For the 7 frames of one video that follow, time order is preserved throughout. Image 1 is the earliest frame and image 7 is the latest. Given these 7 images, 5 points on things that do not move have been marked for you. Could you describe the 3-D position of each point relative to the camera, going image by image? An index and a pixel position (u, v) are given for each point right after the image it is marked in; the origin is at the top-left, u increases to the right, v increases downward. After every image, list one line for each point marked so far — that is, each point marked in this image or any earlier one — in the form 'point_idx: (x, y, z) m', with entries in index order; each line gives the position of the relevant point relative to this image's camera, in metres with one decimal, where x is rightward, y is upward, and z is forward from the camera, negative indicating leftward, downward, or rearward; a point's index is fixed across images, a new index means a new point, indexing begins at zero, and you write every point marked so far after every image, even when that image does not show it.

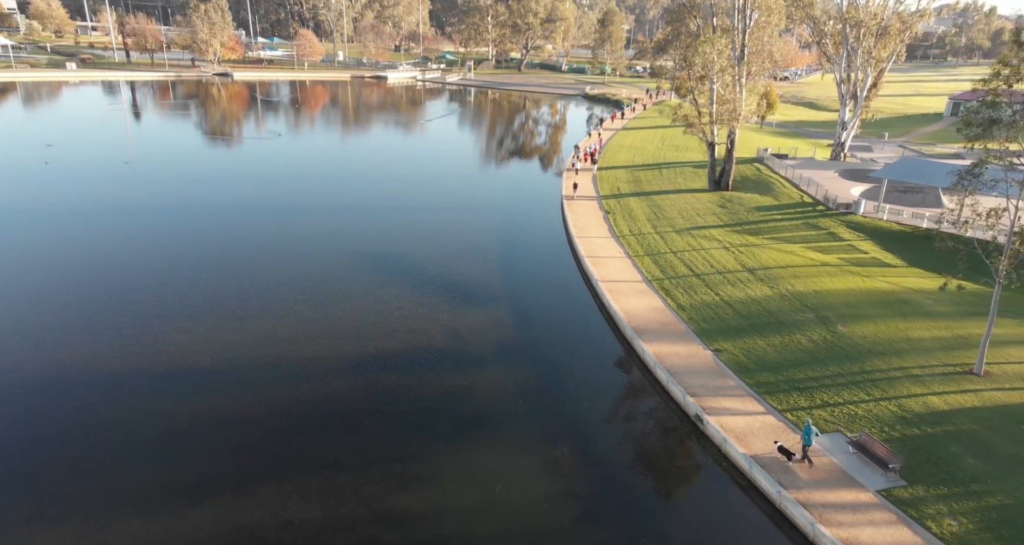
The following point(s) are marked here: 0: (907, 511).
0: (+7.4, -4.5, +12.8) m
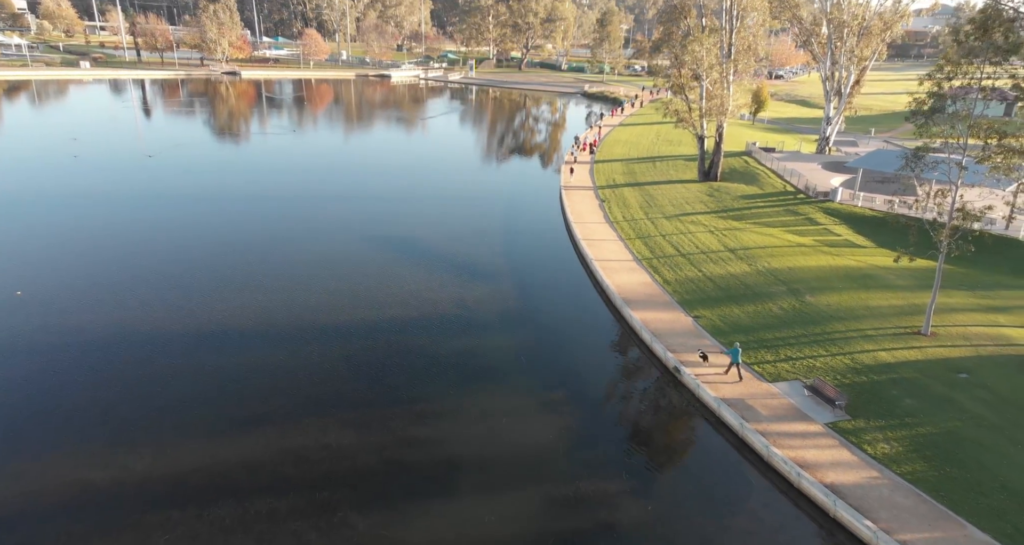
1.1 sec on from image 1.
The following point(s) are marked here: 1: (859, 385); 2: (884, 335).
0: (+7.5, -3.7, +15.1) m
1: (+8.8, -2.9, +17.3) m
2: (+10.9, -1.8, +19.9) m
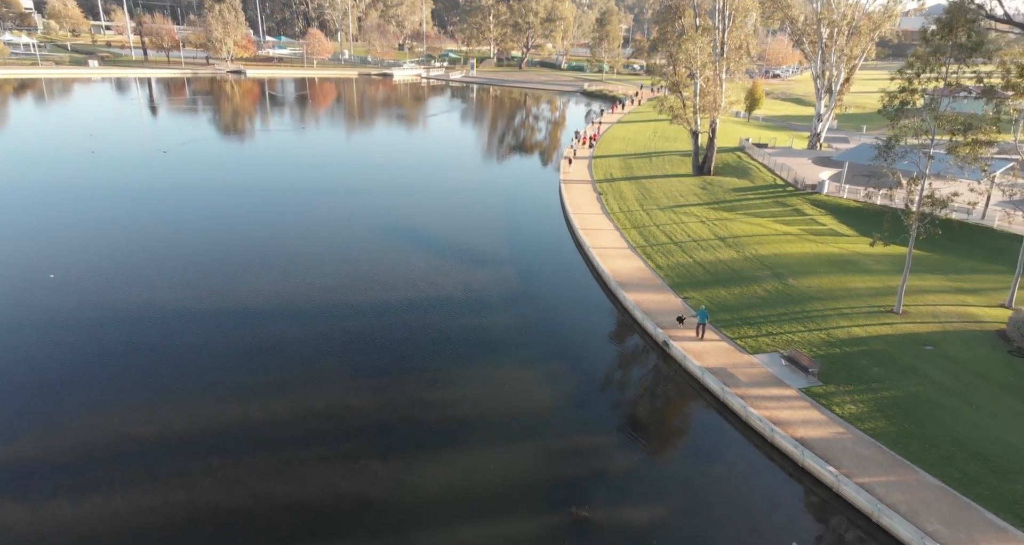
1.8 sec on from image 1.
0: (+7.5, -3.2, +16.7) m
1: (+8.9, -2.3, +18.8) m
2: (+11.0, -1.3, +21.4) m
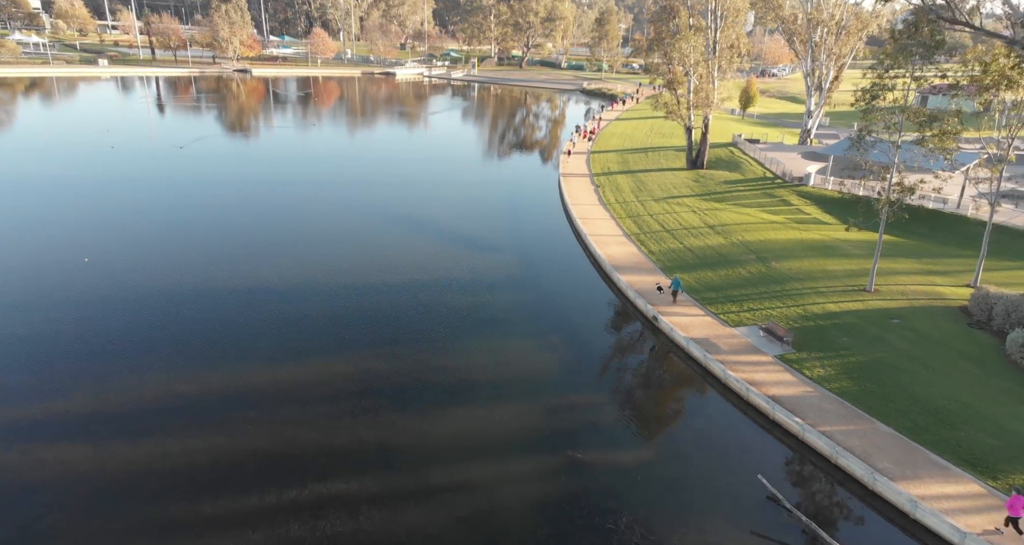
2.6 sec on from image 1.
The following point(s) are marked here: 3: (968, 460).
0: (+7.6, -2.5, +18.5) m
1: (+8.9, -1.7, +20.6) m
2: (+11.0, -0.6, +23.2) m
3: (+9.6, -4.0, +14.4) m
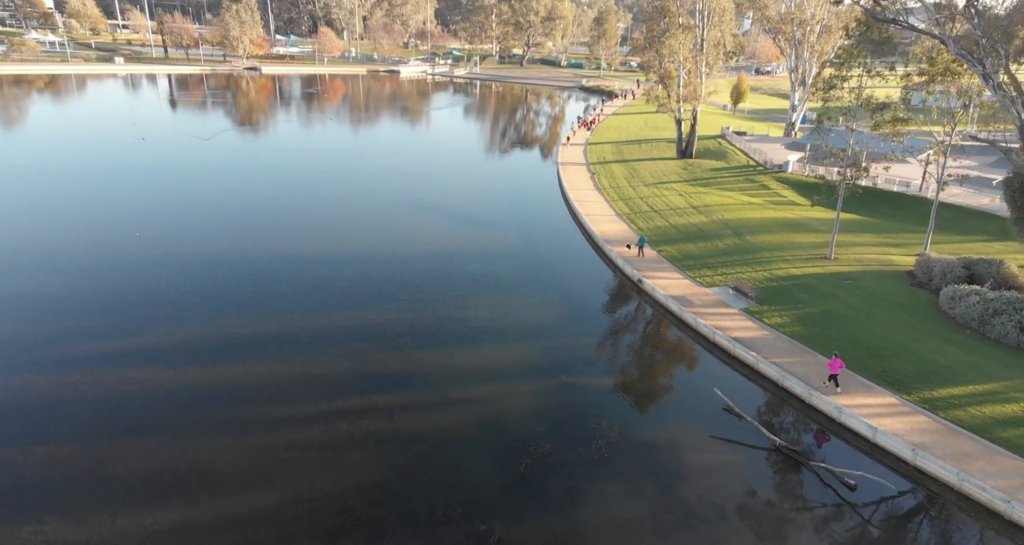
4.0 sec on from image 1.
0: (+7.7, -1.4, +21.7) m
1: (+9.0, -0.5, +23.8) m
2: (+11.1, +0.5, +26.4) m
3: (+9.7, -2.8, +17.6) m
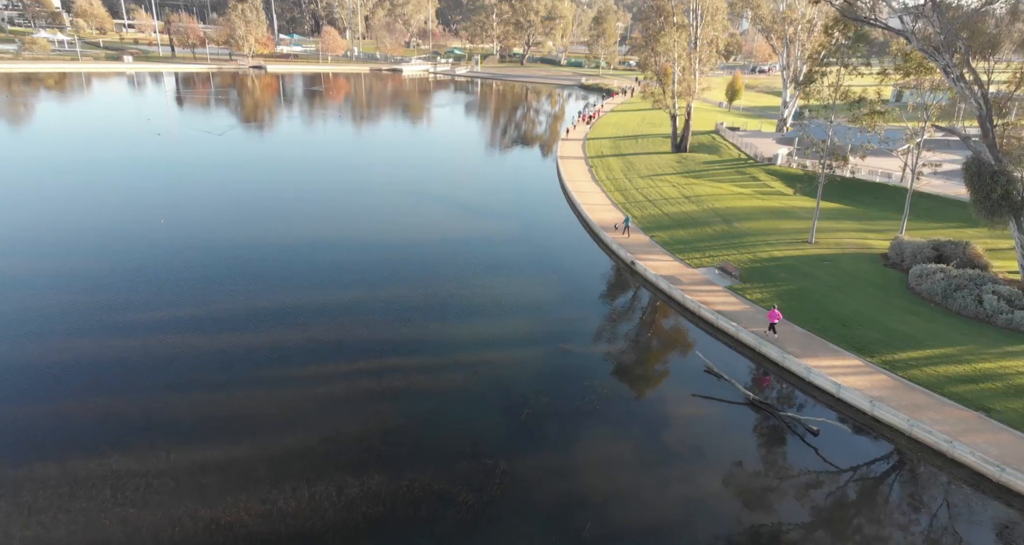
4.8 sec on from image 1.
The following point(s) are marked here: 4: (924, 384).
0: (+7.8, -0.7, +23.5) m
1: (+9.1, +0.2, +25.6) m
2: (+11.2, +1.2, +28.2) m
3: (+9.8, -2.1, +19.4) m
4: (+10.6, -2.9, +17.5) m
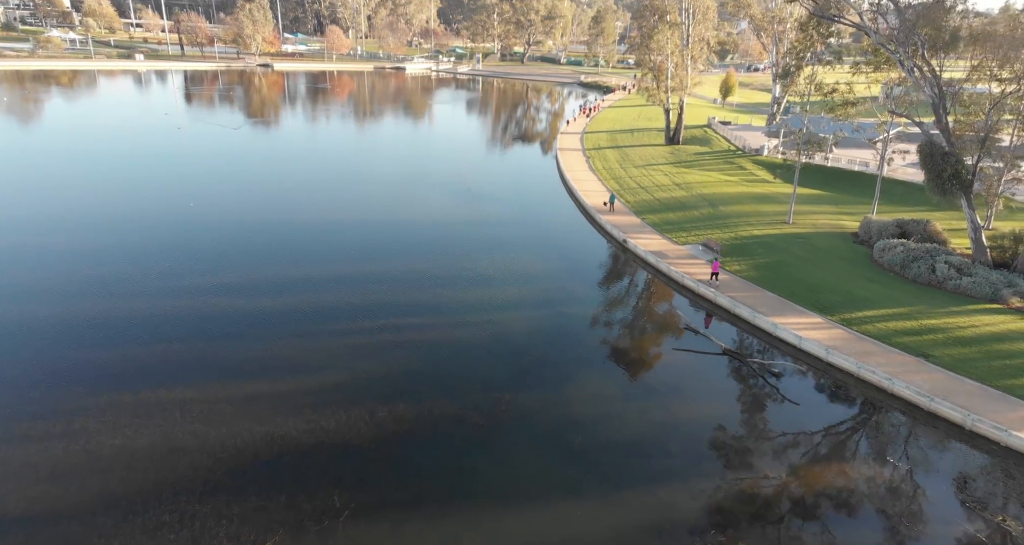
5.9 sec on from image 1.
0: (+7.9, +0.3, +26.0) m
1: (+9.2, +1.2, +28.2) m
2: (+11.3, +2.2, +30.7) m
3: (+9.9, -1.1, +21.9) m
4: (+10.7, -1.9, +20.0) m
